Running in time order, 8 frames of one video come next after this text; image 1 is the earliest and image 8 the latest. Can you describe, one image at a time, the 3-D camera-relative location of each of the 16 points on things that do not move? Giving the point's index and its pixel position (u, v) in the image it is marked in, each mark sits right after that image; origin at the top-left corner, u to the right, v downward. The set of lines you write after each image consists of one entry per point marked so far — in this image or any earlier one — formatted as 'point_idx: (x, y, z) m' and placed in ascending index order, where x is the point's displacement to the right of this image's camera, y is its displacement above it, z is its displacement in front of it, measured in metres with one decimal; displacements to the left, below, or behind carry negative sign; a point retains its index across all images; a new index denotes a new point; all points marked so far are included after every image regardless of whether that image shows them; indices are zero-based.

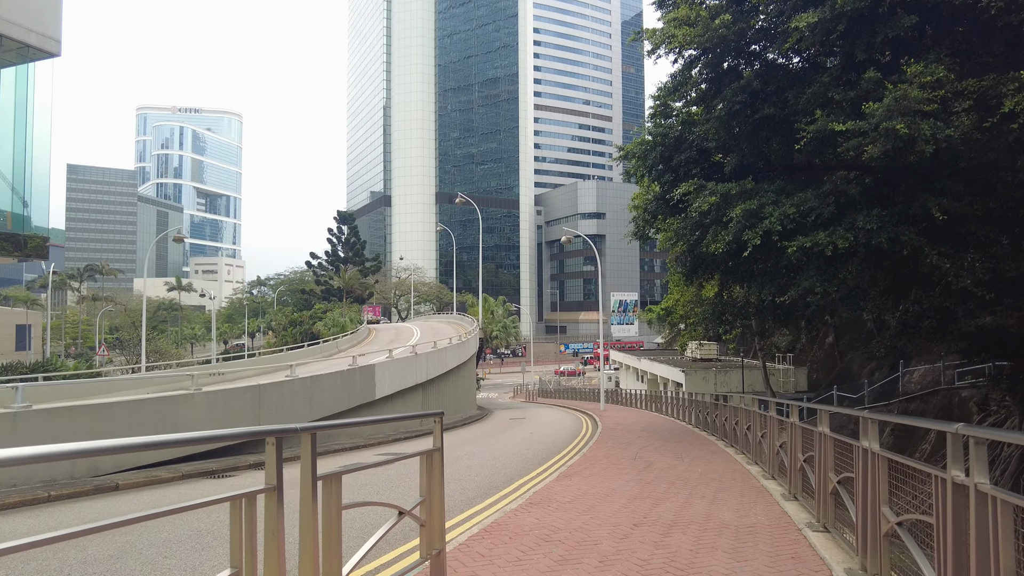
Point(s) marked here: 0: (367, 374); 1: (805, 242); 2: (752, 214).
0: (-3.9, -2.3, +17.3) m
1: (+5.5, +0.9, +12.2) m
2: (+4.8, +1.5, +13.0) m
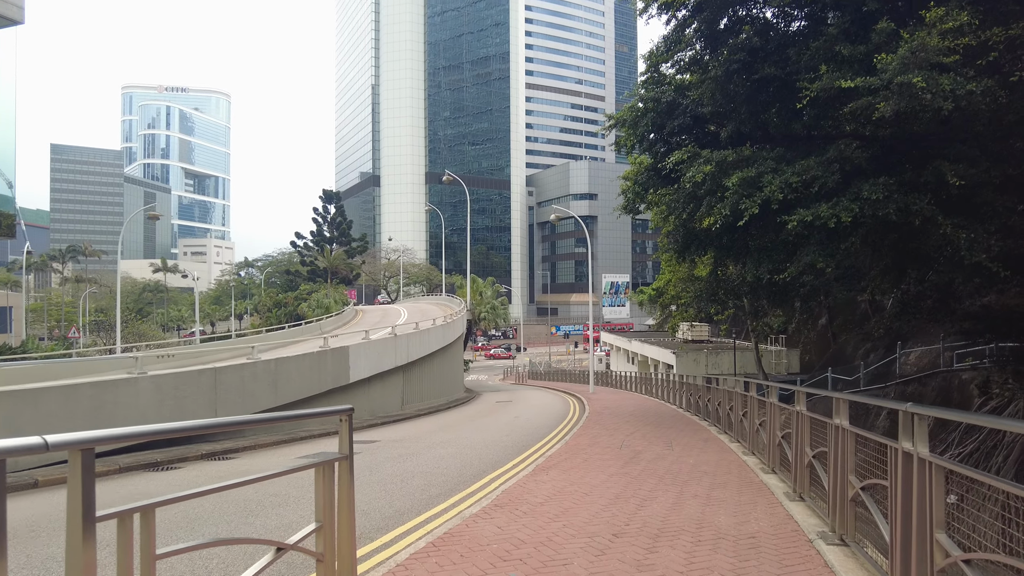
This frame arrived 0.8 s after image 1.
0: (-4.4, -1.7, +16.3) m
1: (+5.1, +1.3, +11.3) m
2: (+4.4, +1.9, +12.1) m
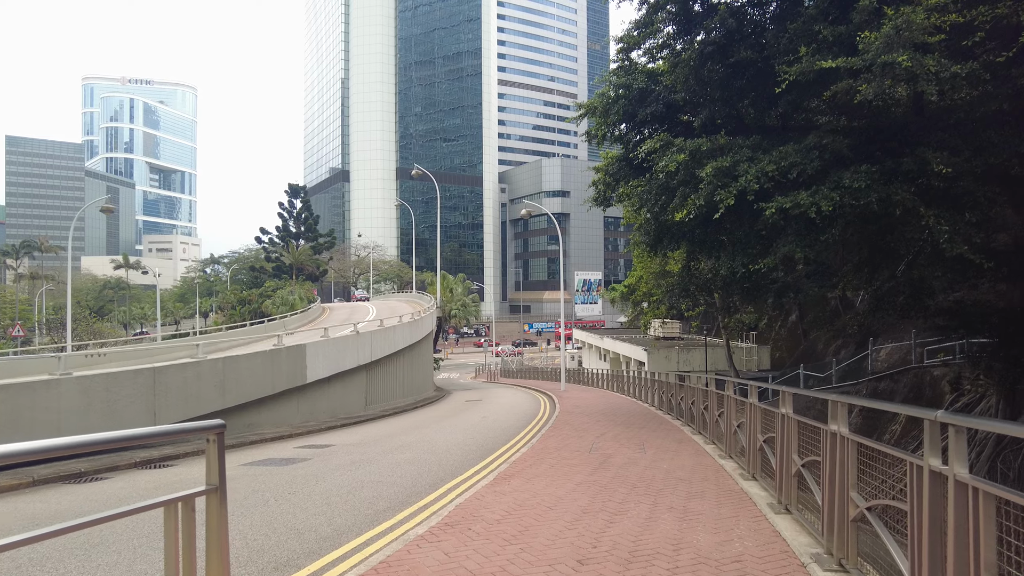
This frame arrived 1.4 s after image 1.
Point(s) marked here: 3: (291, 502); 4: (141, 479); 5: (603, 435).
0: (-5.2, -1.6, +15.4) m
1: (+4.5, +1.4, +10.8) m
2: (+3.8, +2.1, +11.5) m
3: (-2.3, -2.2, +6.8) m
4: (-4.6, -2.4, +8.0) m
5: (+1.6, -2.6, +11.6) m
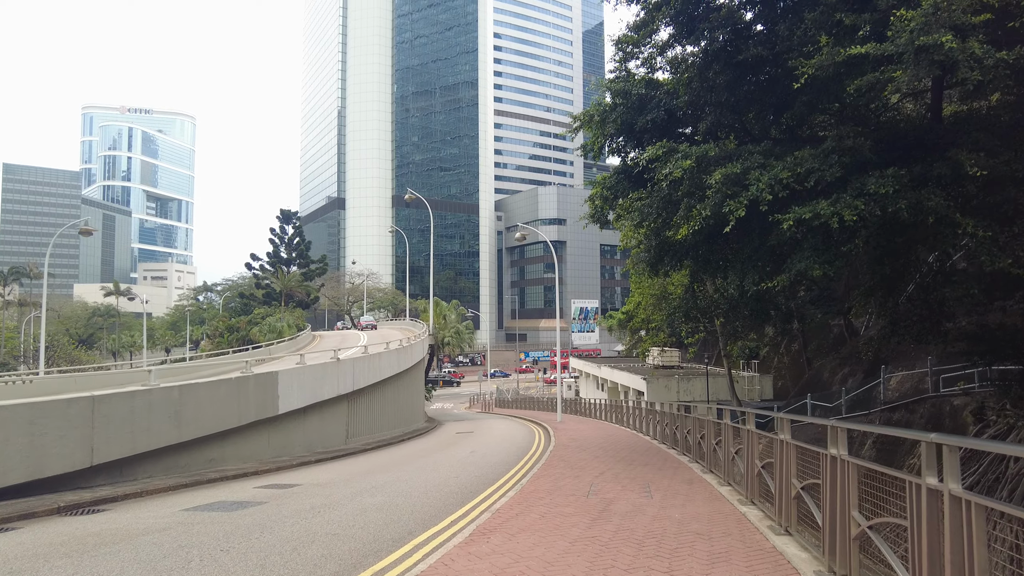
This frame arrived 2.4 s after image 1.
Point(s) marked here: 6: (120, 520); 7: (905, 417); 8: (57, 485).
0: (-5.4, -2.0, +14.1) m
1: (+4.3, +1.1, +9.7) m
2: (+3.6, +1.7, +10.5) m
3: (-2.5, -2.3, +5.6) m
4: (-4.8, -2.5, +6.7) m
5: (+1.4, -2.9, +10.3) m
6: (-4.4, -2.6, +7.4) m
7: (+11.7, -3.8, +19.4) m
8: (-6.4, -2.8, +9.1) m
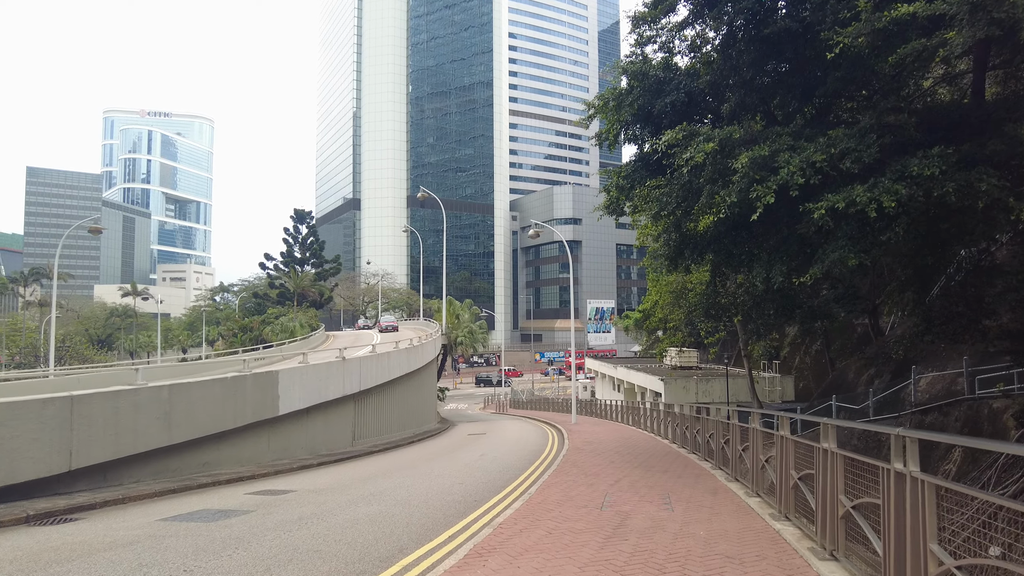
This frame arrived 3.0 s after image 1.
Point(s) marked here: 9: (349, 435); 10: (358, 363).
0: (-5.2, -1.9, +13.5) m
1: (+4.4, +1.2, +8.8) m
2: (+3.7, +1.8, +9.6) m
3: (-2.5, -2.2, +4.9) m
4: (-4.7, -2.4, +6.1) m
5: (+1.6, -2.8, +9.5) m
6: (-4.4, -2.5, +6.7) m
7: (+12.1, -3.7, +18.4) m
8: (-6.3, -2.7, +8.5) m
9: (-4.6, -4.2, +18.5) m
10: (-4.4, -2.2, +18.7) m
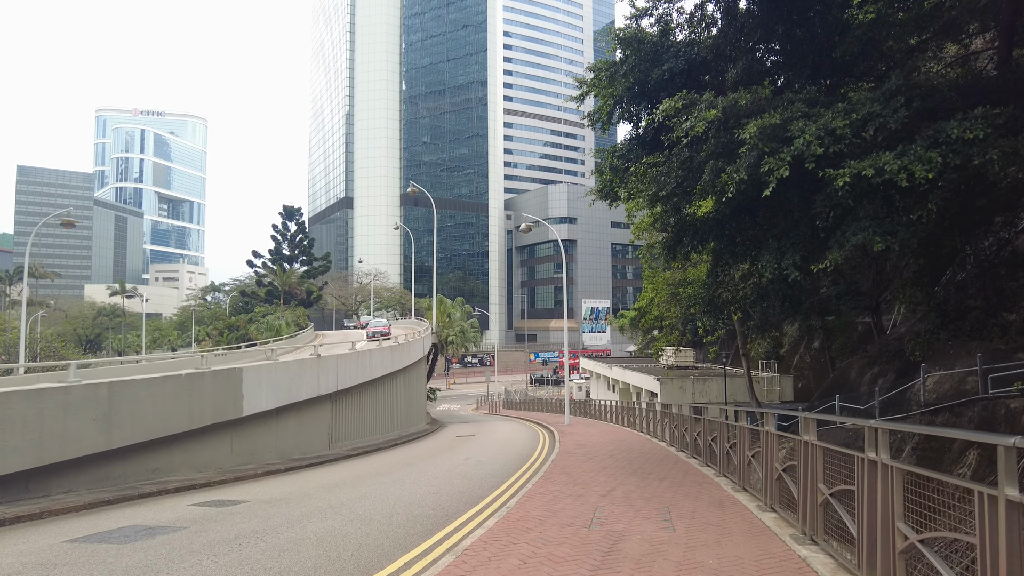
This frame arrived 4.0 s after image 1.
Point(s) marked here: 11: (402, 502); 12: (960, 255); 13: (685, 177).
0: (-5.5, -1.7, +12.4) m
1: (+4.1, +1.4, +7.8) m
2: (+3.4, +2.0, +8.6) m
3: (-2.7, -2.0, +3.8) m
4: (-5.0, -2.2, +5.0) m
5: (+1.3, -2.6, +8.4) m
6: (-4.7, -2.3, +5.6) m
7: (+11.7, -3.5, +17.4) m
8: (-6.6, -2.5, +7.4) m
9: (-5.0, -4.0, +17.4) m
10: (-4.8, -2.0, +17.6) m
11: (-1.5, -2.9, +8.7) m
12: (+8.1, +0.6, +11.8) m
13: (+2.8, +1.8, +10.6) m
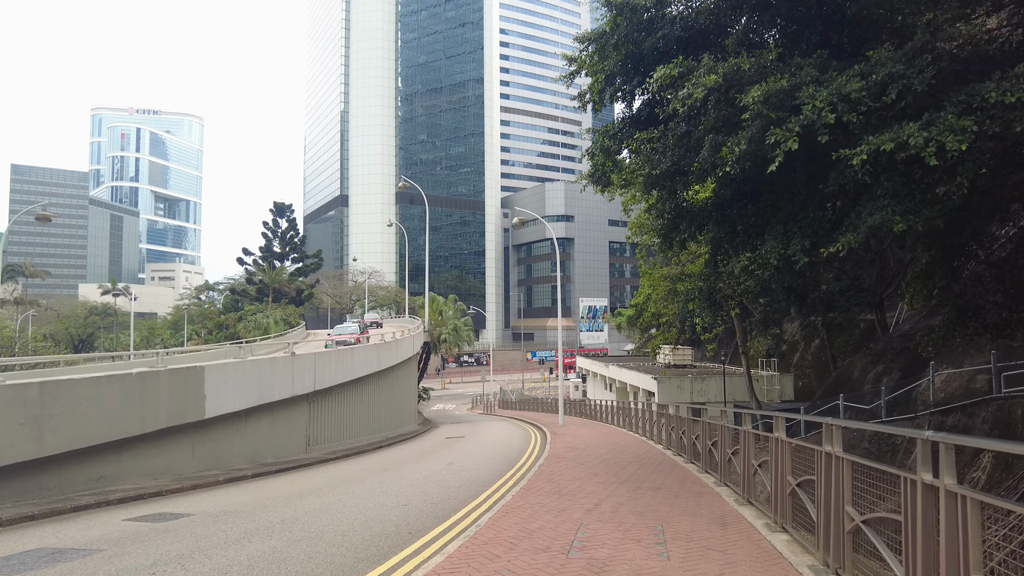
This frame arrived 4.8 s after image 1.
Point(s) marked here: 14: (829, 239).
0: (-5.8, -1.6, +11.4) m
1: (+3.8, +1.6, +6.8) m
2: (+3.1, +2.2, +7.6) m
3: (-3.0, -1.9, +2.8) m
4: (-5.3, -2.1, +4.0) m
5: (+1.0, -2.5, +7.4) m
6: (-4.9, -2.2, +4.6) m
7: (+11.4, -3.4, +16.5) m
8: (-6.8, -2.3, +6.4) m
9: (-5.3, -3.8, +16.4) m
10: (-5.1, -1.8, +16.6) m
11: (-1.8, -2.7, +7.7) m
12: (+7.8, +0.8, +10.9) m
13: (+2.5, +2.0, +9.6) m
14: (+4.4, +0.7, +9.0) m
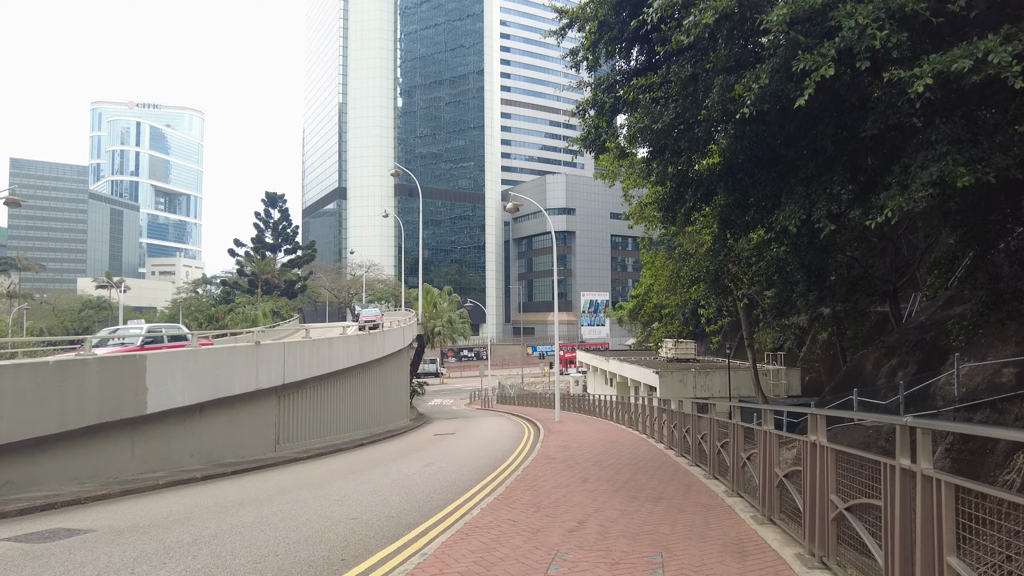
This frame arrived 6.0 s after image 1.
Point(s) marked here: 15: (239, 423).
0: (-6.1, -1.2, +10.0) m
1: (+3.5, +1.9, +5.4) m
2: (+2.8, +2.5, +6.2) m
3: (-3.3, -1.6, +1.4) m
4: (-5.6, -1.8, +2.6) m
5: (+0.7, -2.2, +6.0) m
6: (-5.3, -1.9, +3.2) m
7: (+11.1, -3.0, +15.0) m
8: (-7.2, -2.0, +5.0) m
9: (-5.6, -3.5, +15.0) m
10: (-5.4, -1.4, +15.2) m
11: (-2.1, -2.4, +6.3) m
12: (+7.5, +1.1, +9.4) m
13: (+2.2, +2.3, +8.2) m
14: (+4.0, +1.0, +7.6) m
15: (-5.8, -2.8, +13.8) m
